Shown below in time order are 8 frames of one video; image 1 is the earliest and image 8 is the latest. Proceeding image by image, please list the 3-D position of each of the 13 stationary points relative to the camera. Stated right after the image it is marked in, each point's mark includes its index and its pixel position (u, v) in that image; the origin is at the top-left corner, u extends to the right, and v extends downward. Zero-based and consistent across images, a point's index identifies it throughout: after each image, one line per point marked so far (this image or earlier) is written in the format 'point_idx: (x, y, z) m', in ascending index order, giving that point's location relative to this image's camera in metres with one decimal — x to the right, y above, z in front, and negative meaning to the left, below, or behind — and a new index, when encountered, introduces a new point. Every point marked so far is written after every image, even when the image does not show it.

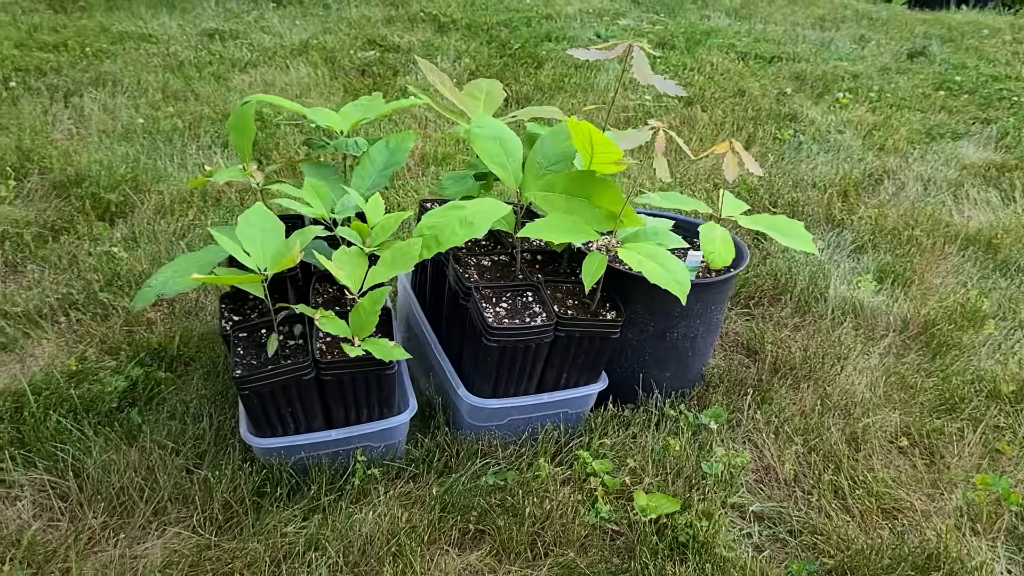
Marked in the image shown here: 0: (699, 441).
0: (+0.4, -0.3, +1.7) m
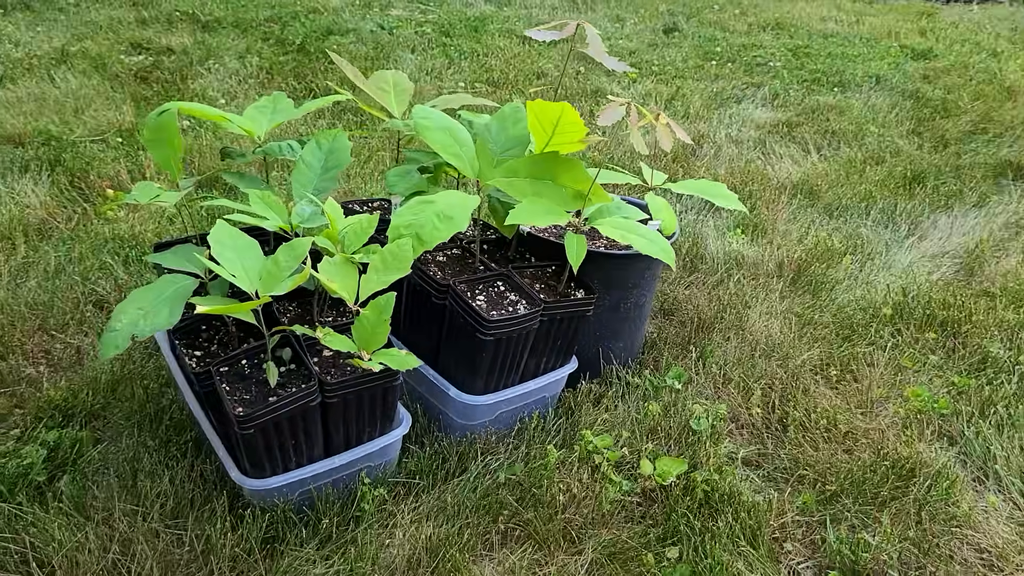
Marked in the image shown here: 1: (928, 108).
0: (+0.3, -0.2, +1.7) m
1: (+1.7, +0.7, +3.7) m
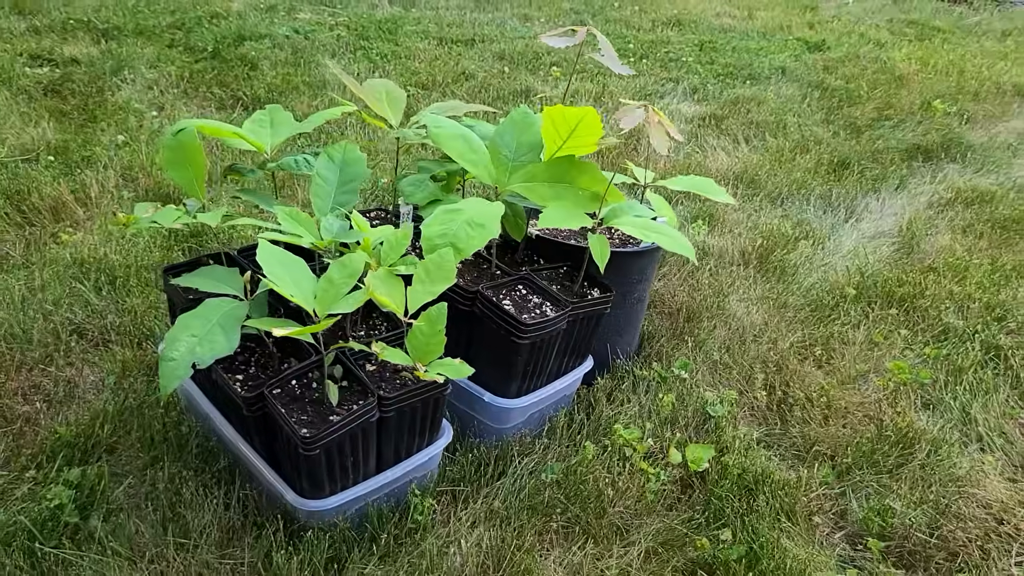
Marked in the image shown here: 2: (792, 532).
0: (+0.3, -0.2, +1.8) m
1: (+1.4, +0.8, +3.9) m
2: (+0.5, -0.4, +1.5) m
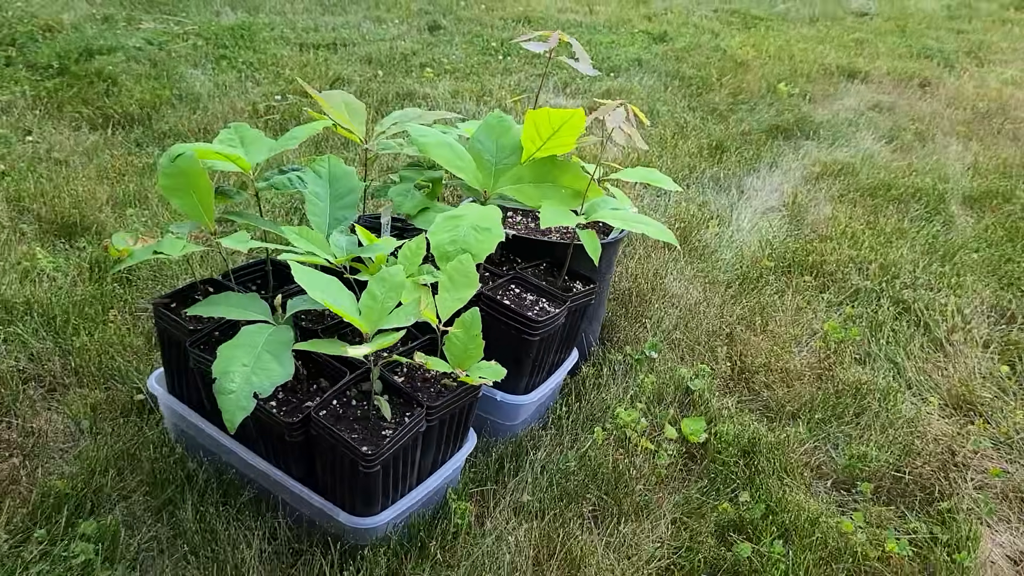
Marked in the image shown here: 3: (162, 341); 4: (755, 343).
0: (+0.3, -0.2, +1.9) m
1: (+0.8, +1.0, +4.2) m
2: (+0.5, -0.4, +1.6) m
3: (-0.6, -0.1, +1.5) m
4: (+0.6, -0.1, +2.1) m
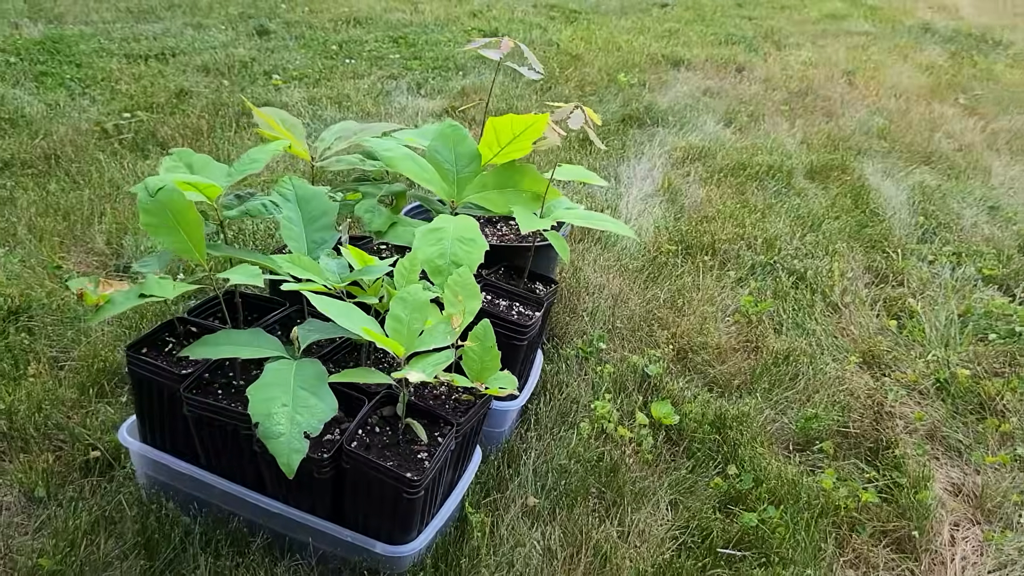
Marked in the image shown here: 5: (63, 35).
0: (+0.2, -0.2, +2.0) m
1: (+0.1, +1.0, +4.3) m
2: (+0.5, -0.3, +1.7) m
3: (-0.6, -0.2, +1.4) m
4: (+0.4, -0.1, +2.2) m
5: (-2.1, +1.2, +4.3) m
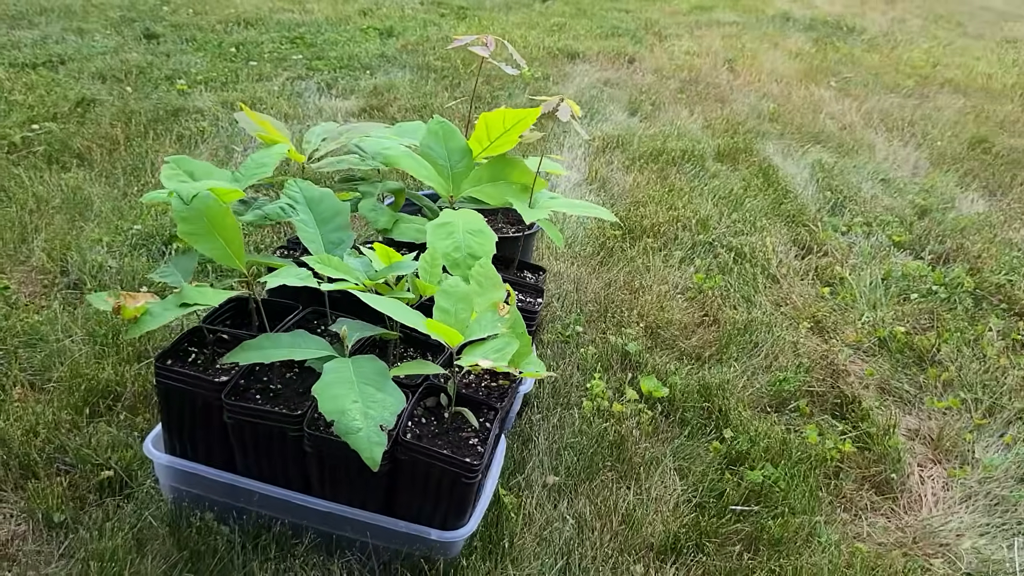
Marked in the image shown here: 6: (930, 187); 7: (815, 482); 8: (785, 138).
0: (+0.2, -0.1, +2.1) m
1: (-0.3, +1.0, +4.4) m
2: (+0.5, -0.3, +1.9) m
3: (-0.5, -0.2, +1.4) m
4: (+0.3, 0.0, +2.3) m
5: (-2.6, +1.1, +4.0) m
6: (+1.6, +0.4, +3.5) m
7: (+0.6, -0.4, +1.7) m
8: (+1.2, +0.7, +4.1) m
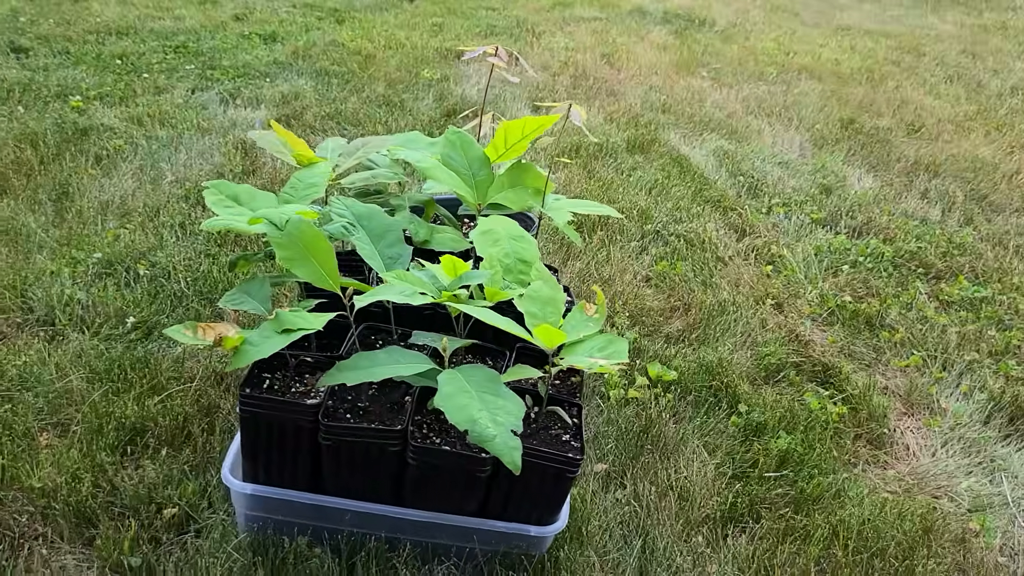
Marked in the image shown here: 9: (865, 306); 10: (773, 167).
0: (+0.2, -0.1, +2.2) m
1: (-0.8, +1.0, +4.3) m
2: (+0.5, -0.2, +2.0) m
3: (-0.4, -0.2, +1.4) m
4: (+0.3, 0.0, +2.4) m
5: (-3.0, +0.9, +3.6) m
6: (+1.3, +0.5, +3.8) m
7: (+0.6, -0.3, +1.9) m
8: (+0.8, +0.8, +4.3) m
9: (+1.0, 0.0, +2.5) m
10: (+1.1, +0.5, +3.8) m
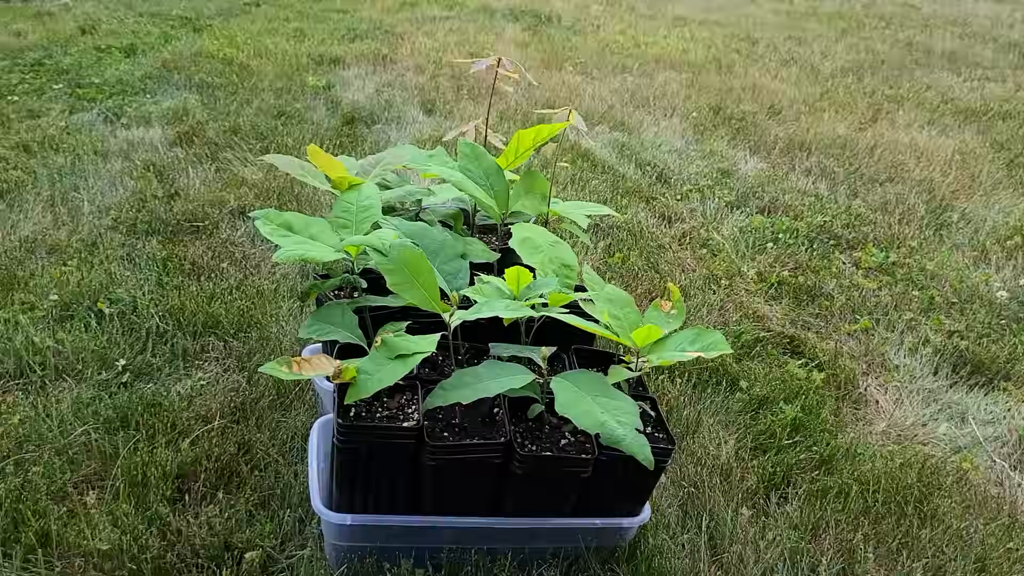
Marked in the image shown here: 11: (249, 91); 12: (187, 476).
0: (+0.2, -0.1, +2.2) m
1: (-1.3, +0.9, +4.2) m
2: (+0.5, -0.2, +2.2) m
3: (-0.2, -0.3, +1.3) m
4: (+0.2, 0.0, +2.5) m
5: (-3.3, +0.6, +3.1) m
6: (+0.9, +0.6, +4.1) m
7: (+0.7, -0.3, +2.0) m
8: (+0.3, +0.8, +4.5) m
9: (+0.9, 0.0, +2.7) m
10: (+0.7, +0.6, +4.0) m
11: (-1.2, +0.9, +4.2) m
12: (-0.6, -0.3, +1.6) m
